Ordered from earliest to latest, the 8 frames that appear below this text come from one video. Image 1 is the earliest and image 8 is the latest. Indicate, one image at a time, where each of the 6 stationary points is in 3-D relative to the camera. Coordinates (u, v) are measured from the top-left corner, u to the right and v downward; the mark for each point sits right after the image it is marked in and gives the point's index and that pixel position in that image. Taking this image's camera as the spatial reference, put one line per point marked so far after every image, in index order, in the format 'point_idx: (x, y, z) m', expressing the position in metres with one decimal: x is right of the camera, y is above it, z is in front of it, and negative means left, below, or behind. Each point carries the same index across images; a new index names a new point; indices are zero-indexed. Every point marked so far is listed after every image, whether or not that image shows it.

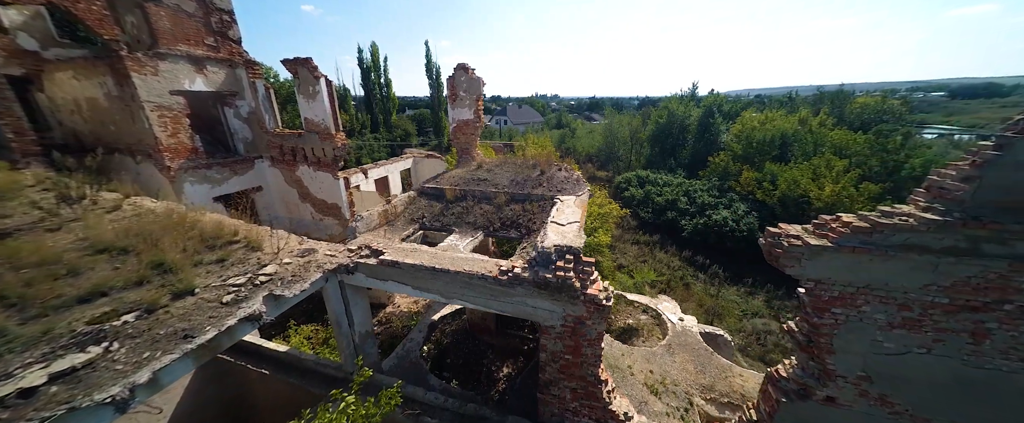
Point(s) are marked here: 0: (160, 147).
0: (-7.4, +1.4, +6.5) m
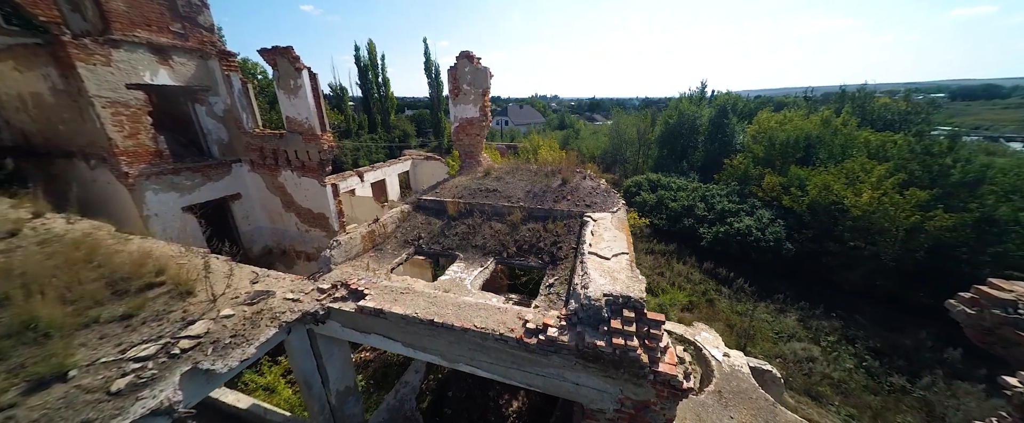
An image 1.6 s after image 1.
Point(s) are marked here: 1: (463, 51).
0: (-7.2, +1.1, +5.5) m
1: (-0.9, +3.1, +6.0) m
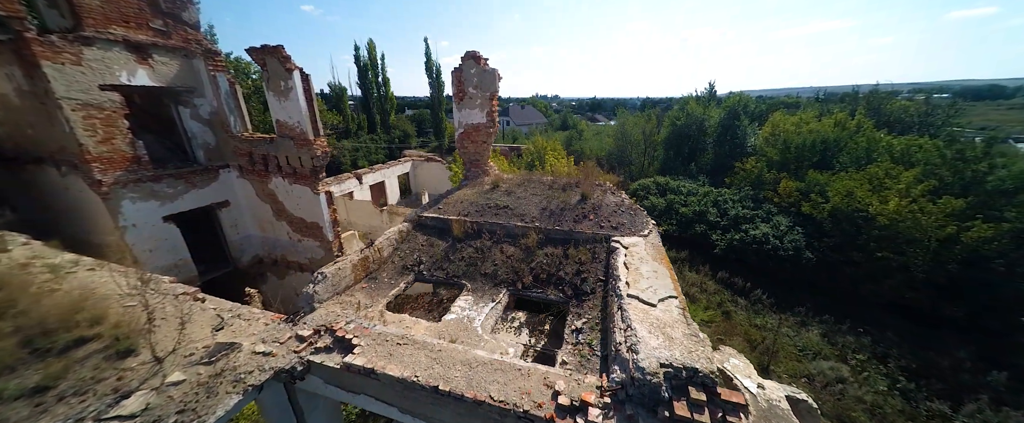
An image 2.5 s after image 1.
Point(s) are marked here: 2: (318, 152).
0: (-7.0, +0.9, +5.1) m
1: (-0.7, +2.9, +5.5) m
2: (-3.9, +1.2, +6.2) m
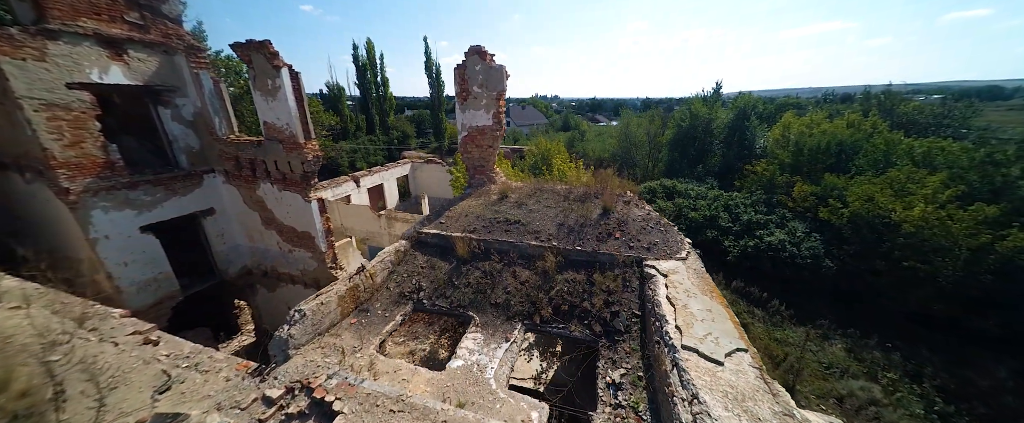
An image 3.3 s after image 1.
0: (-6.9, +0.7, +4.6) m
1: (-0.6, +2.7, +5.0) m
2: (-3.8, +1.0, +5.7) m
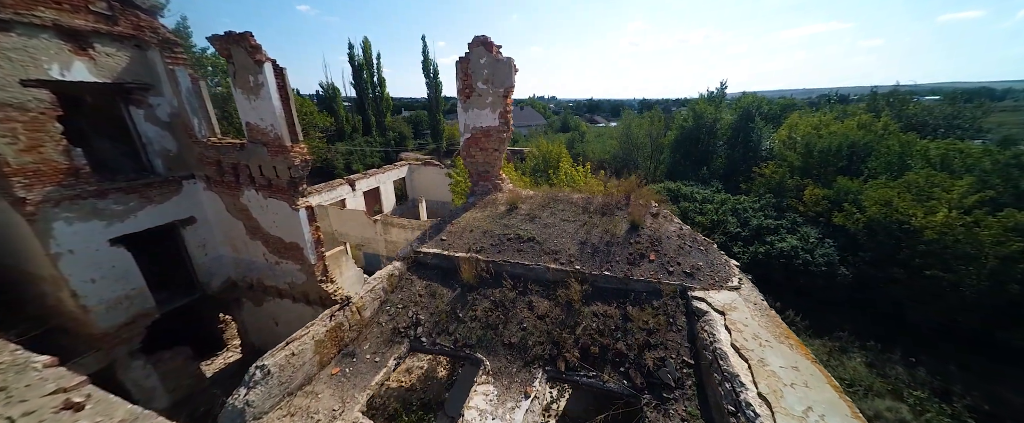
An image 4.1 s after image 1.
0: (-6.8, +0.6, +4.1) m
1: (-0.5, +2.6, +4.6) m
2: (-3.7, +0.9, +5.2) m
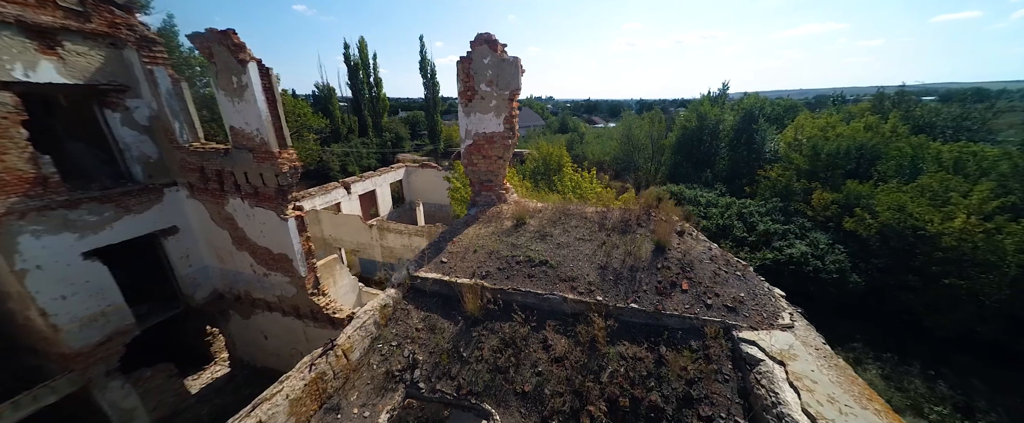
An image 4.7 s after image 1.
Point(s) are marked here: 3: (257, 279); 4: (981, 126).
0: (-6.7, +0.4, +3.7) m
1: (-0.4, +2.4, +4.3) m
2: (-3.6, +0.7, +4.9) m
3: (-5.0, -1.3, +6.0) m
4: (+19.0, +3.5, +12.5) m
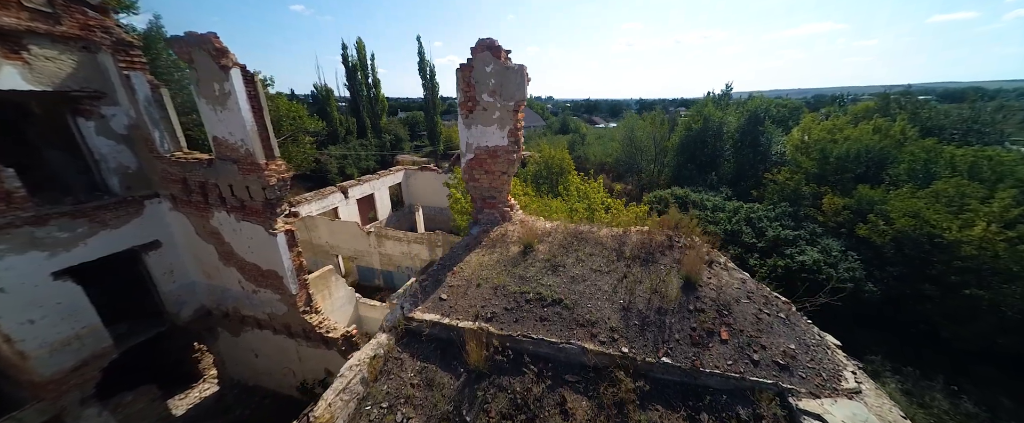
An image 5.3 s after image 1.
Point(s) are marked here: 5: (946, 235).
0: (-6.7, +0.2, +3.4) m
1: (-0.4, +2.2, +3.9) m
2: (-3.6, +0.5, +4.5) m
3: (-4.9, -1.6, +5.7) m
4: (+19.0, +3.4, +12.2) m
5: (+10.5, -0.6, +7.4) m
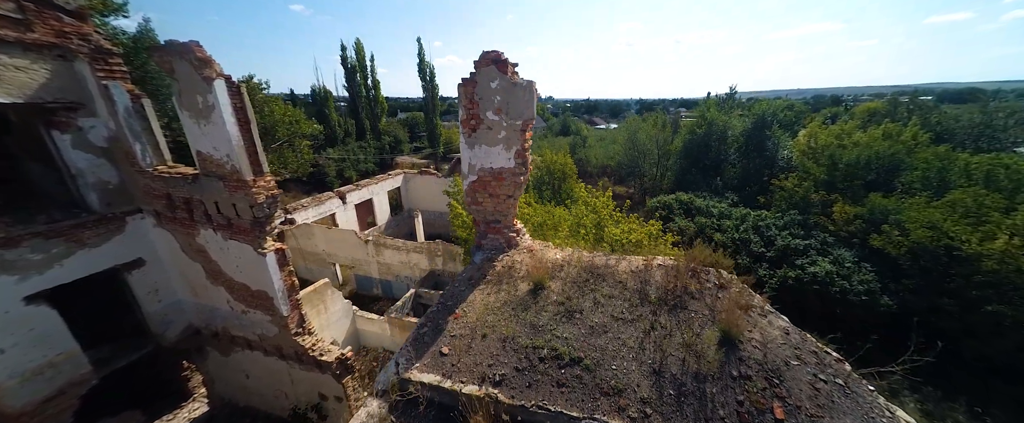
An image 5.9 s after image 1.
0: (-6.6, -0.1, +3.1) m
1: (-0.3, +1.9, +3.6) m
2: (-3.5, +0.2, +4.2) m
3: (-4.8, -1.8, +5.4) m
4: (+19.1, +3.1, +11.9) m
5: (+10.5, -0.9, +7.1) m
